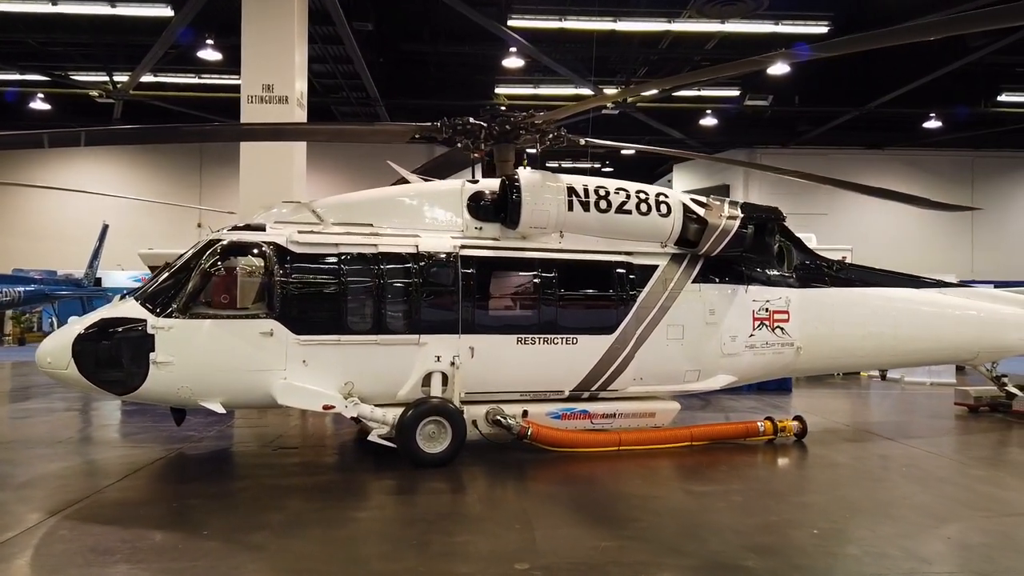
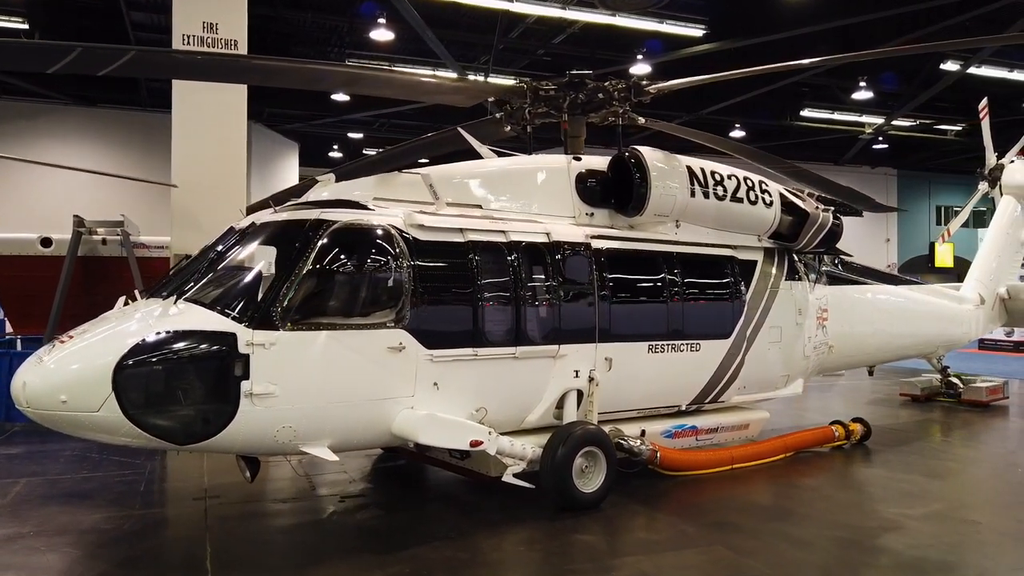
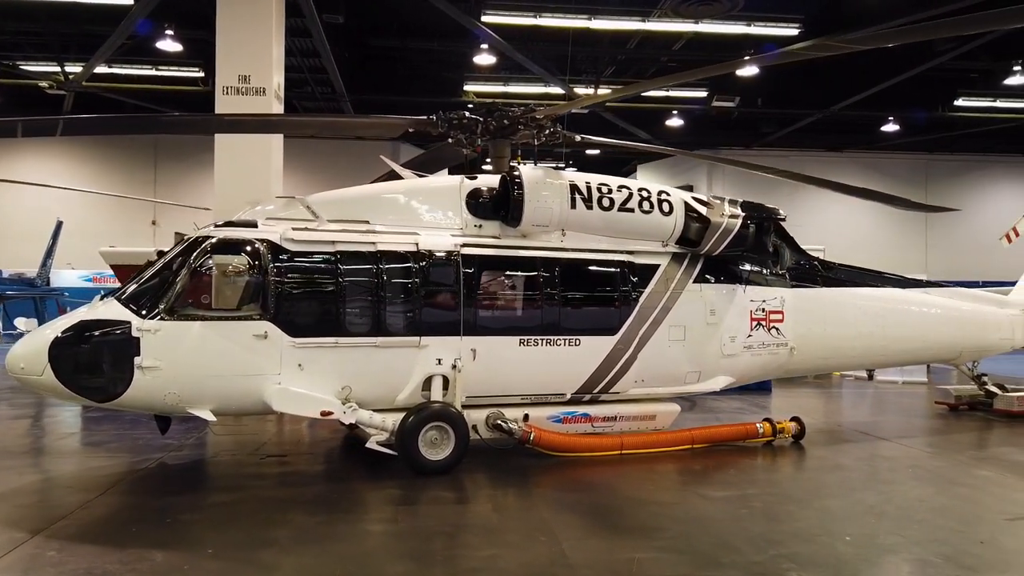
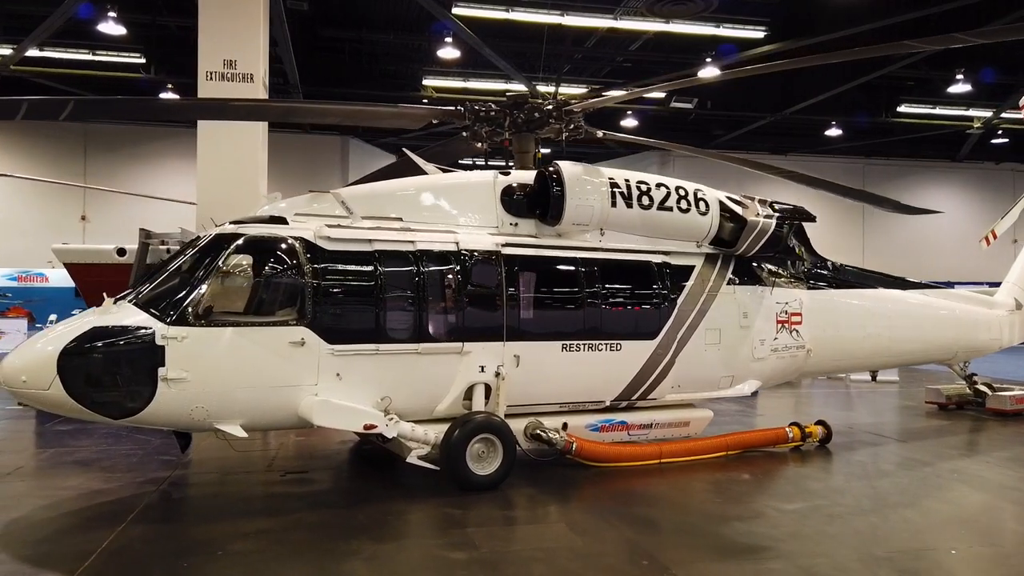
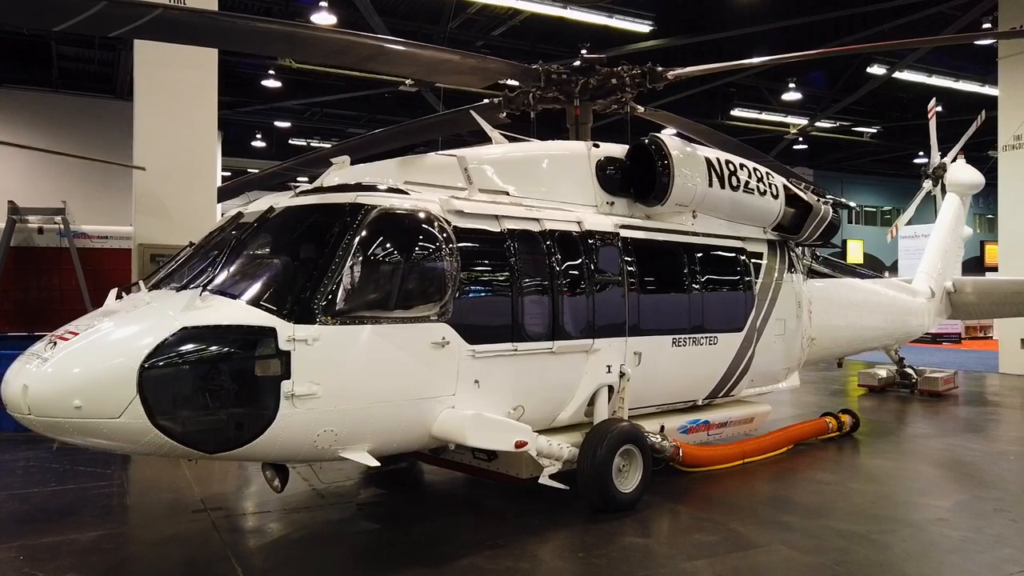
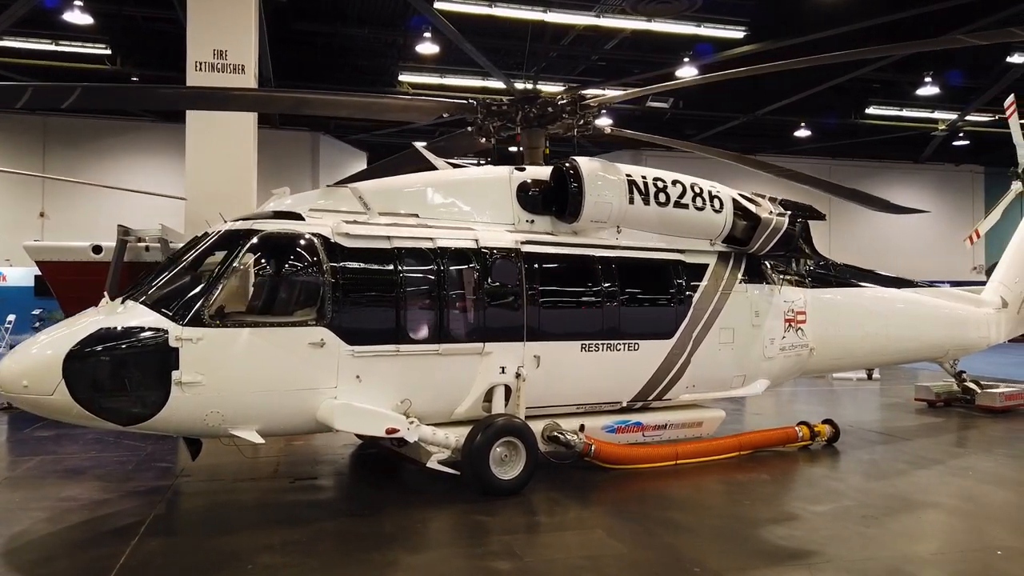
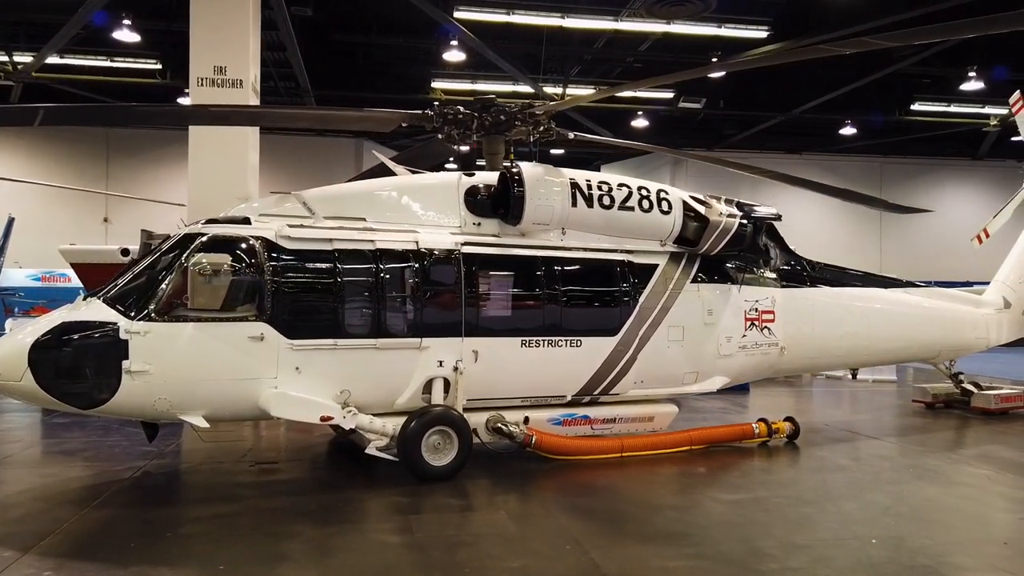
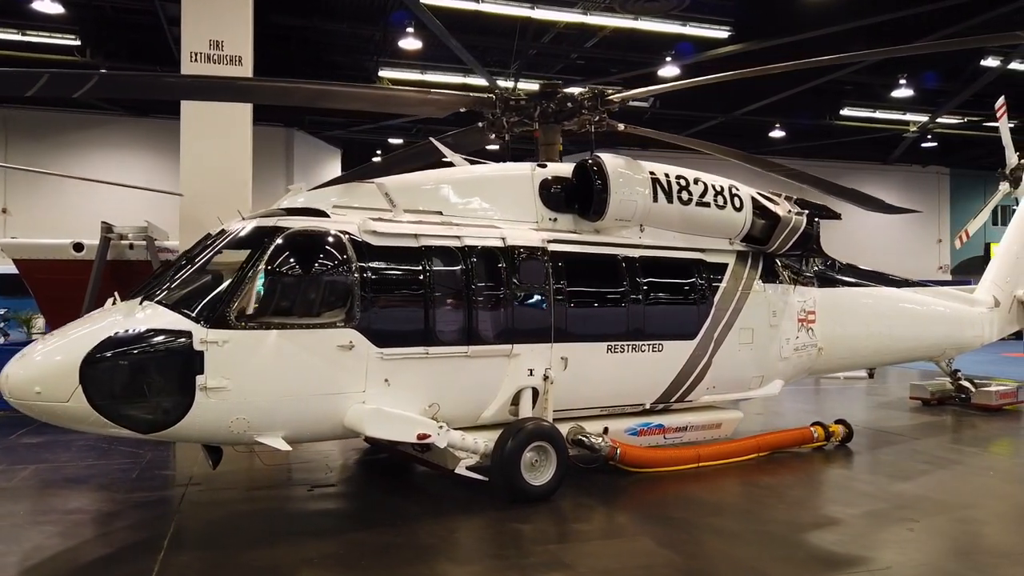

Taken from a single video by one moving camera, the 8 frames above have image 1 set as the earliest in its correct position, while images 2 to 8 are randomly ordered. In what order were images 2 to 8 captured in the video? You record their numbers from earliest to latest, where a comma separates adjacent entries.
3, 7, 4, 6, 8, 2, 5
